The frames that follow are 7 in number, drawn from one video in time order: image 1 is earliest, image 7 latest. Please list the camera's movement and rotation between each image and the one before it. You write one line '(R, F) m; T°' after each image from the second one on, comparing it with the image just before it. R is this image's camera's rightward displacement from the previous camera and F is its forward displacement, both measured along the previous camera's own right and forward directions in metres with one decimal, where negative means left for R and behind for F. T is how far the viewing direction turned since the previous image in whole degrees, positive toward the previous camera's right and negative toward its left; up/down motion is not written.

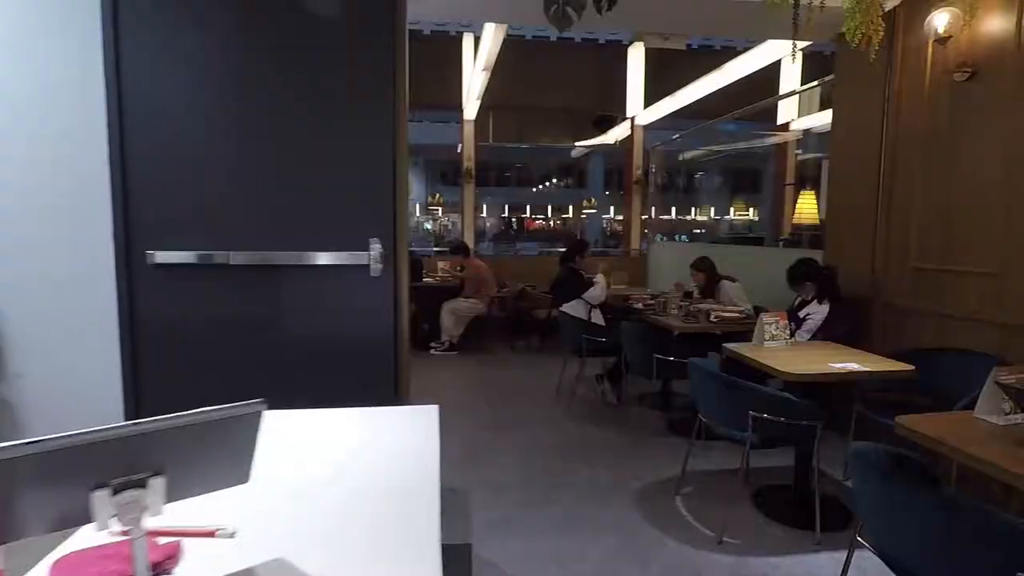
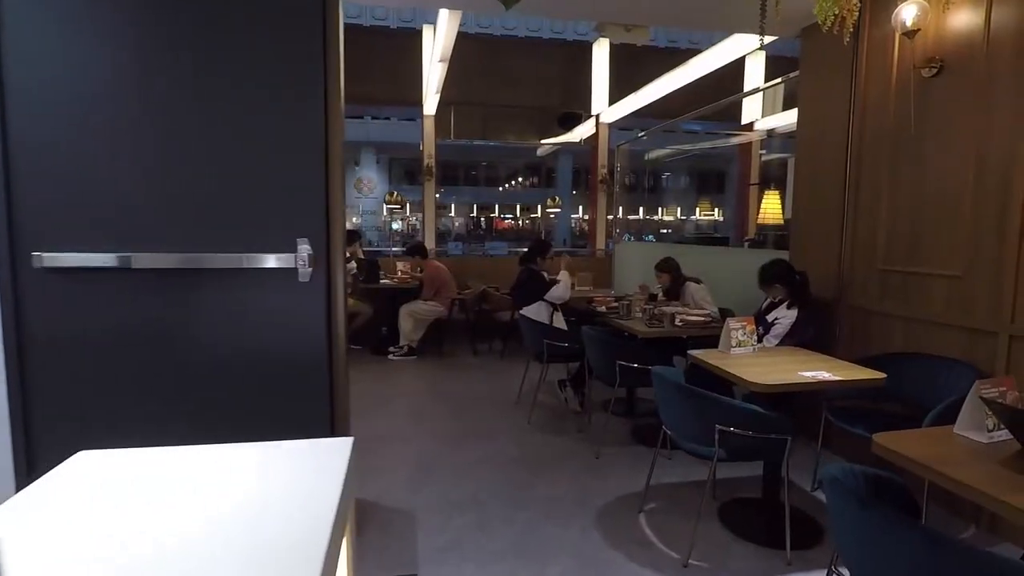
(+0.1, +0.2) m; +3°
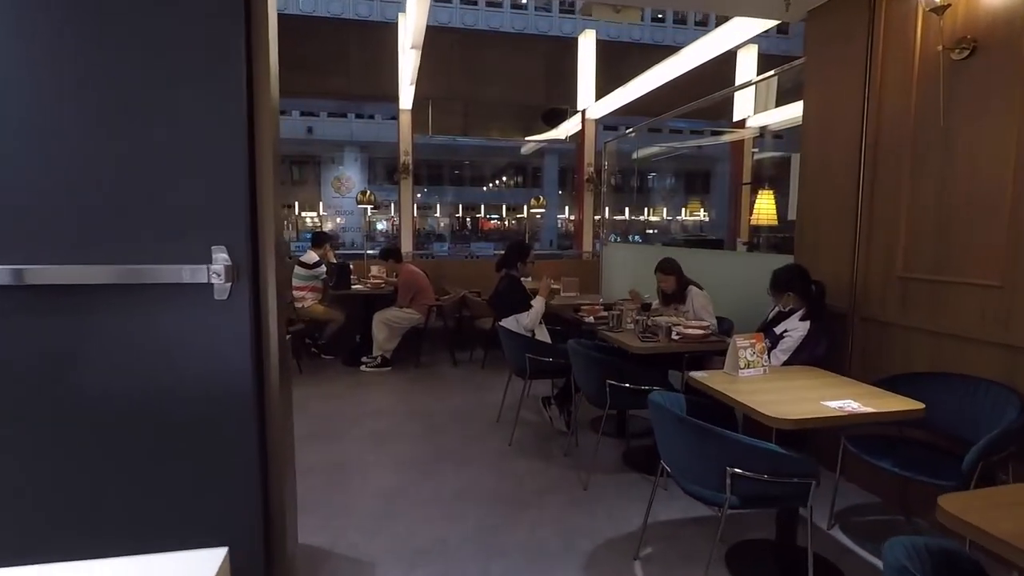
(0.0, +0.4) m; +1°
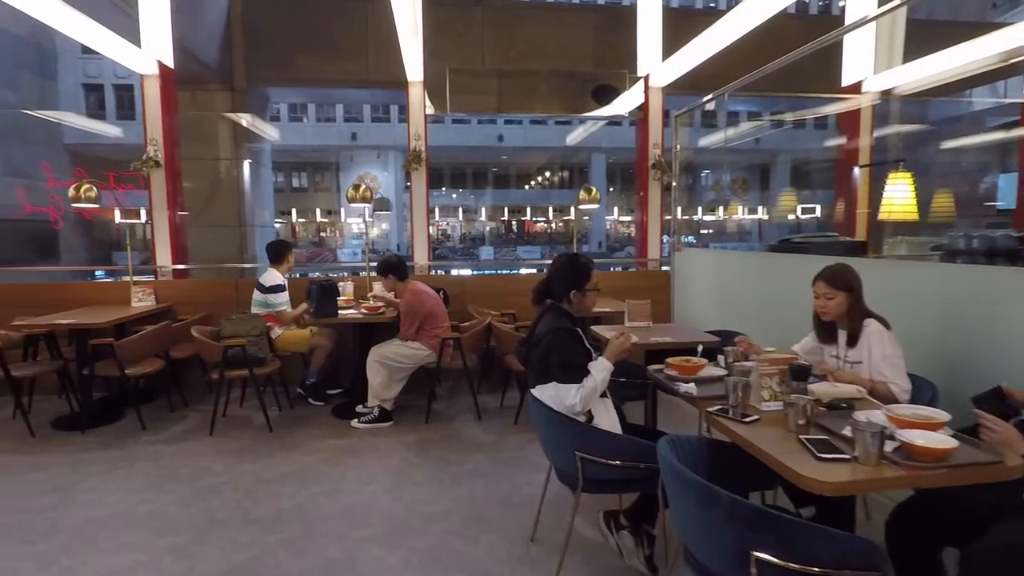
(0.0, +1.5) m; -5°
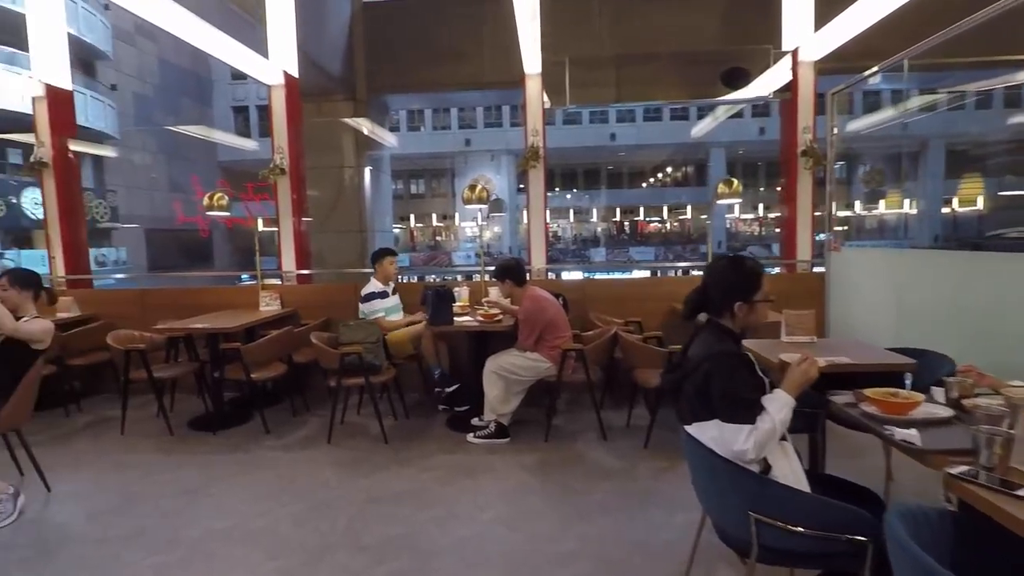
(-0.1, +0.3) m; -11°
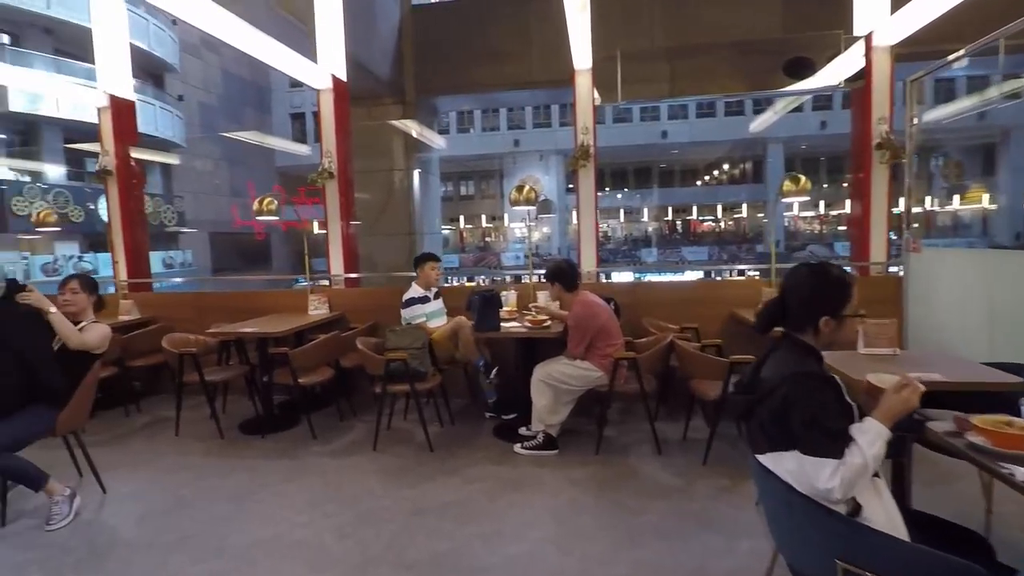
(0.0, +0.1) m; -5°
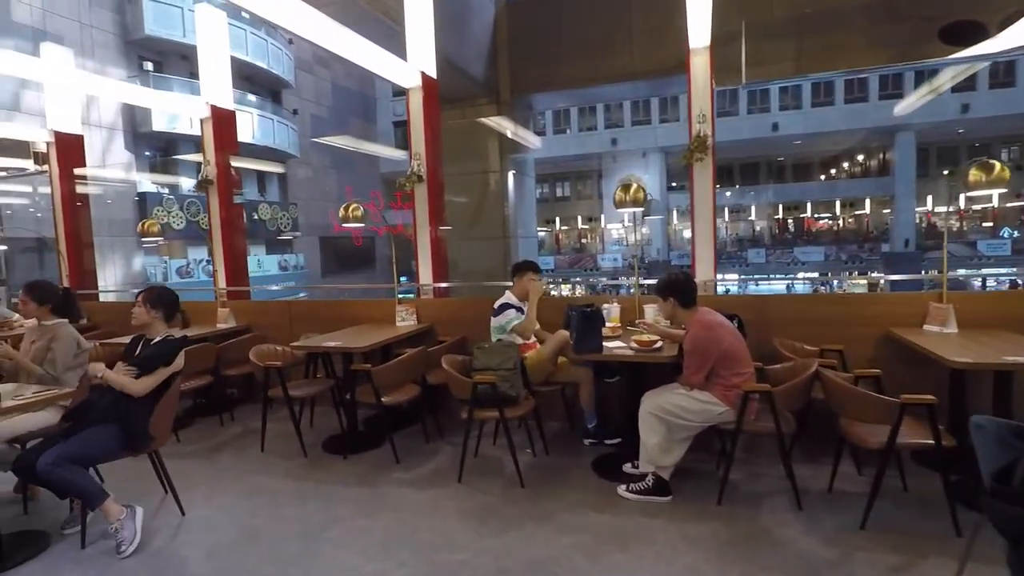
(0.0, +0.5) m; -9°
